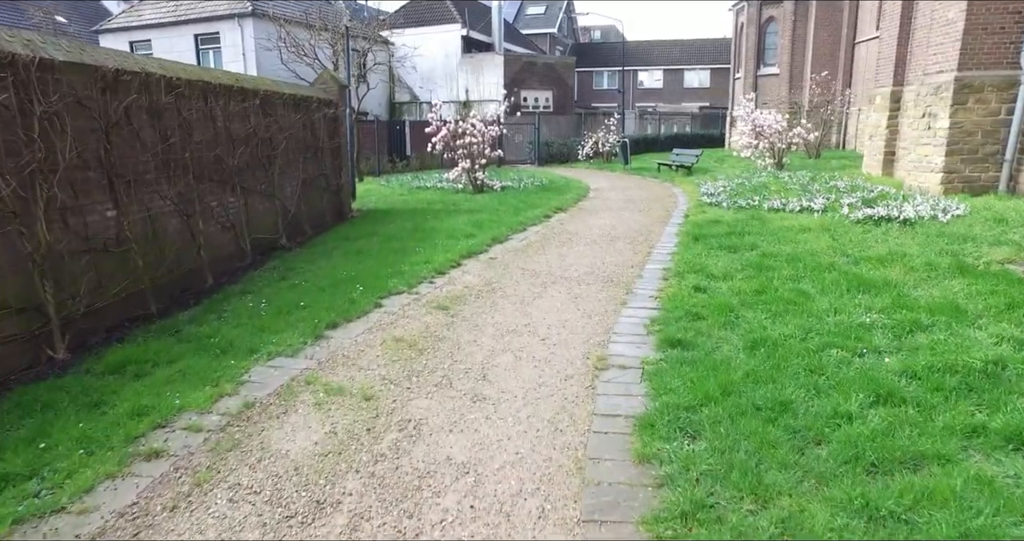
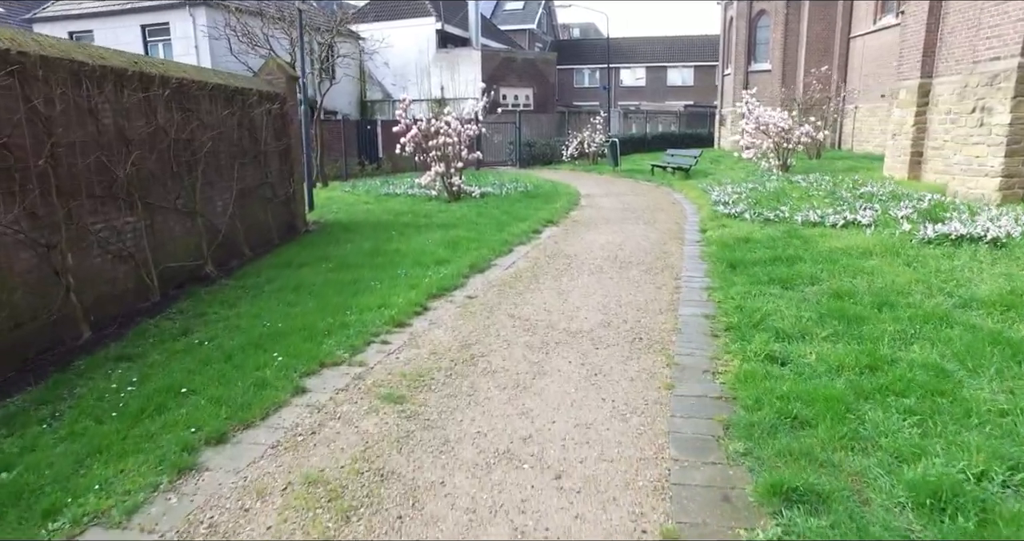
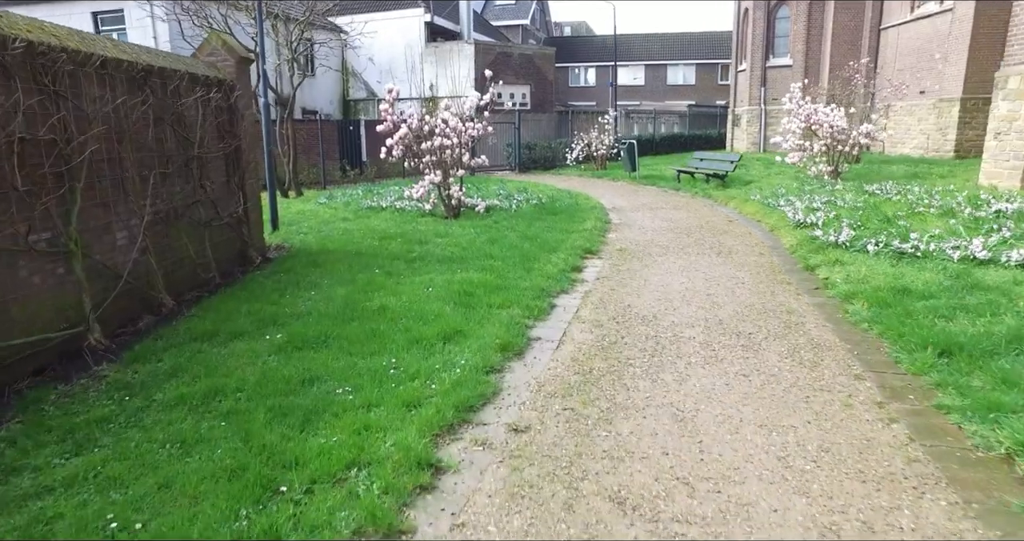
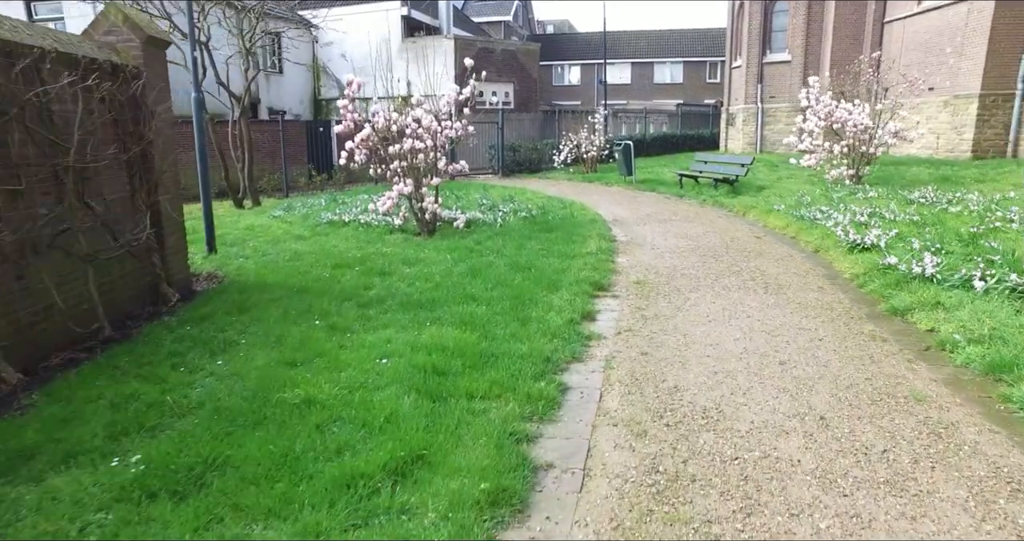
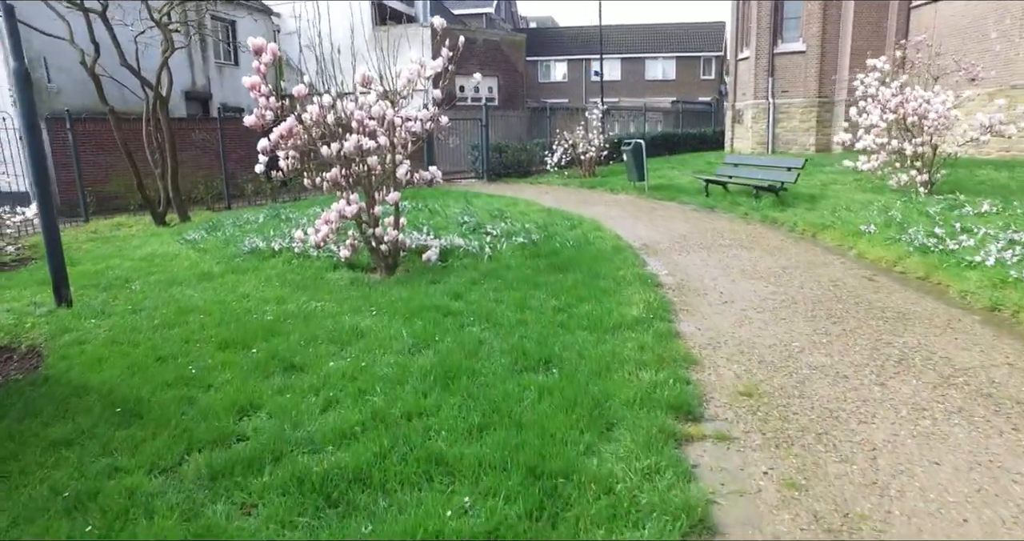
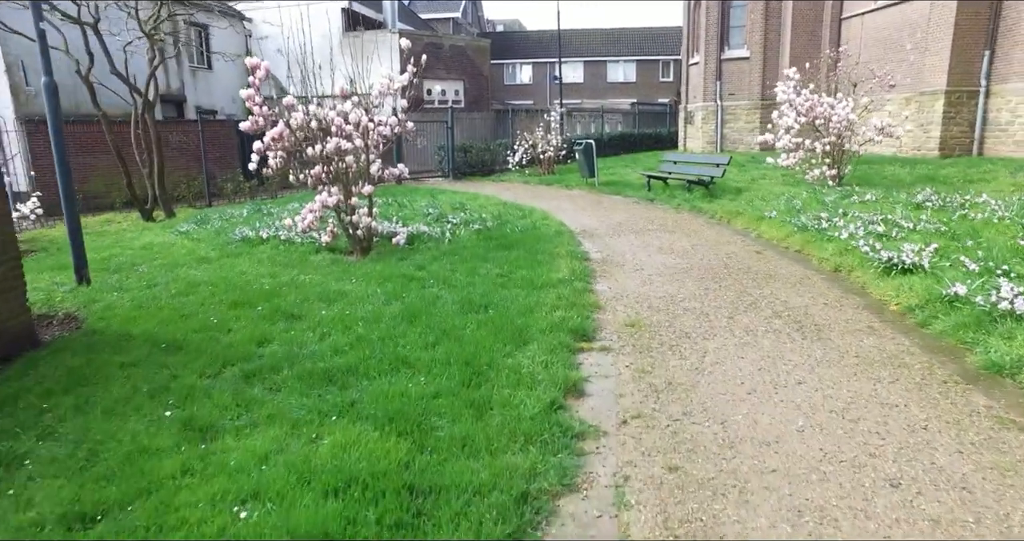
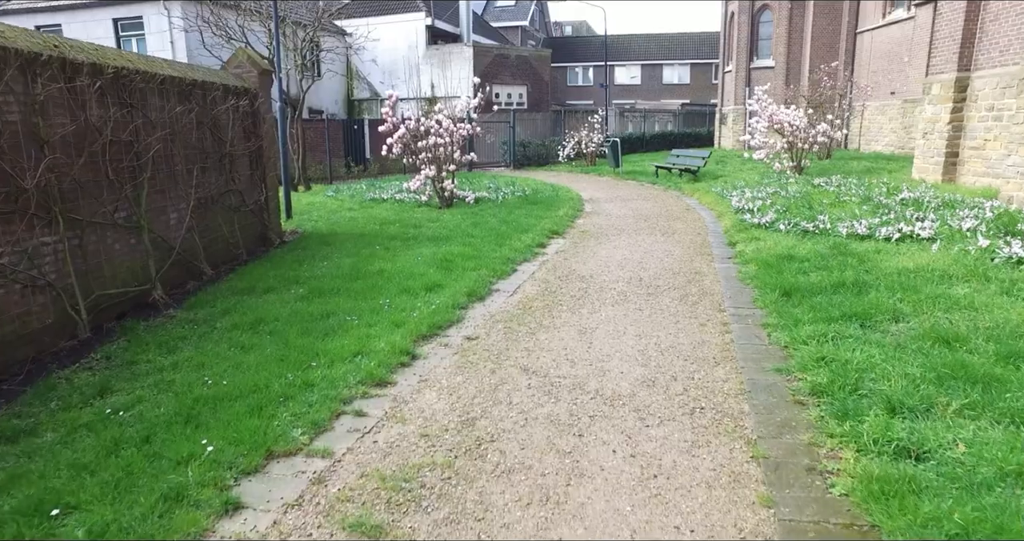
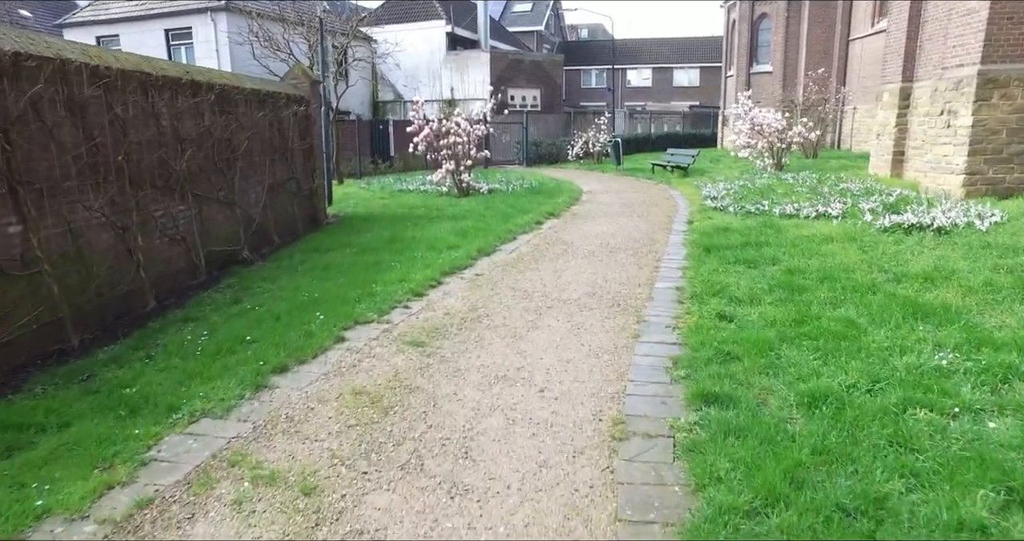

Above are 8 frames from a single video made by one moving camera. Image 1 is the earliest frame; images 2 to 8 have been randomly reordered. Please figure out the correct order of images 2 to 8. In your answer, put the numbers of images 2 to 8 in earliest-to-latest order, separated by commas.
8, 2, 7, 3, 4, 6, 5
